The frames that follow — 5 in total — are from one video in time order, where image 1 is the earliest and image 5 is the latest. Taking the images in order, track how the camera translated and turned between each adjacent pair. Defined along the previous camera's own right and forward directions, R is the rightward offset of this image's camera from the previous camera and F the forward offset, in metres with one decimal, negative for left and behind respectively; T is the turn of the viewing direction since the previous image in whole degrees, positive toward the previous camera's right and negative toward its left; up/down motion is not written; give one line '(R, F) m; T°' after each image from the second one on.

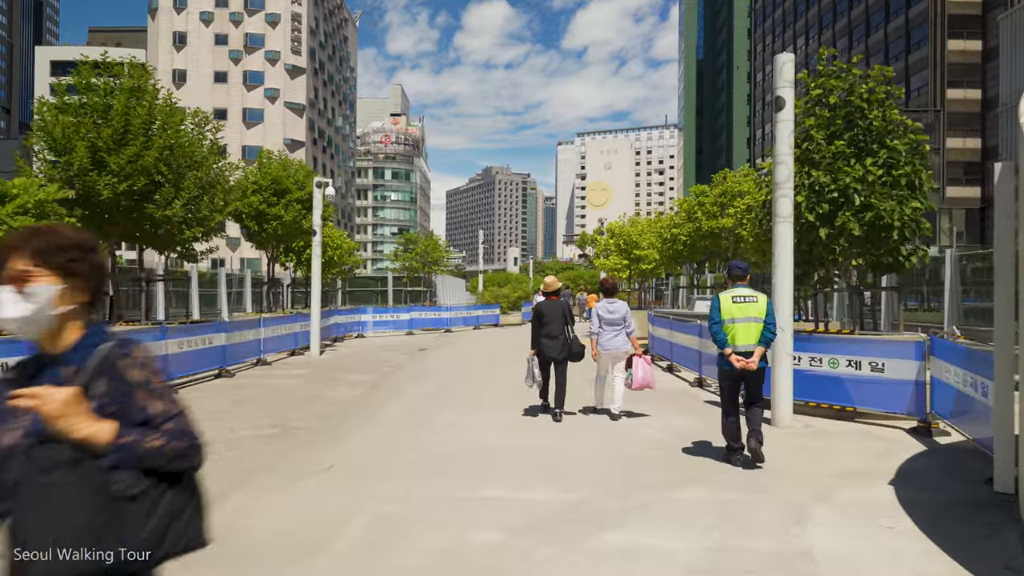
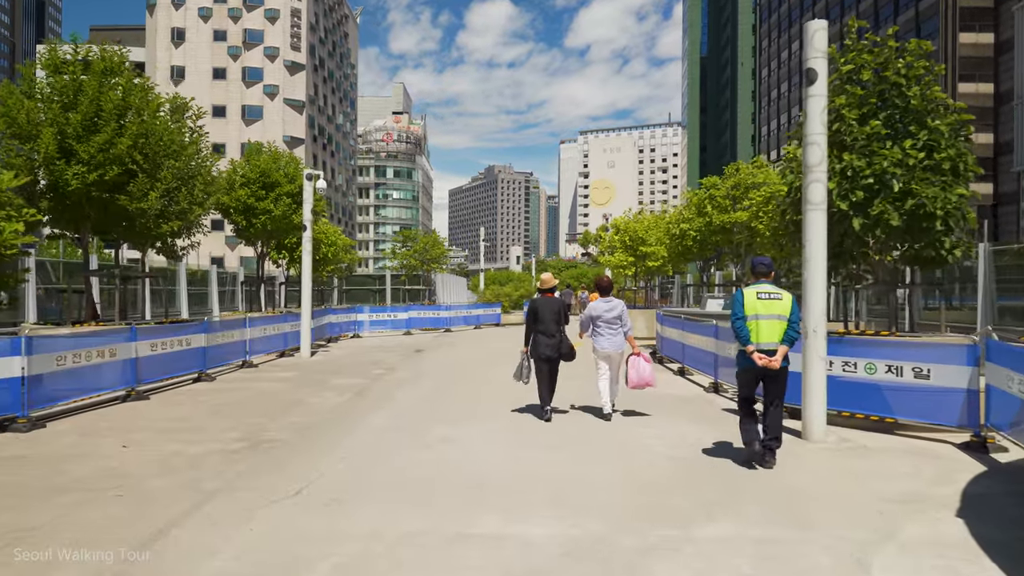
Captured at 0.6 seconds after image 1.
(0.0, +1.0) m; 0°
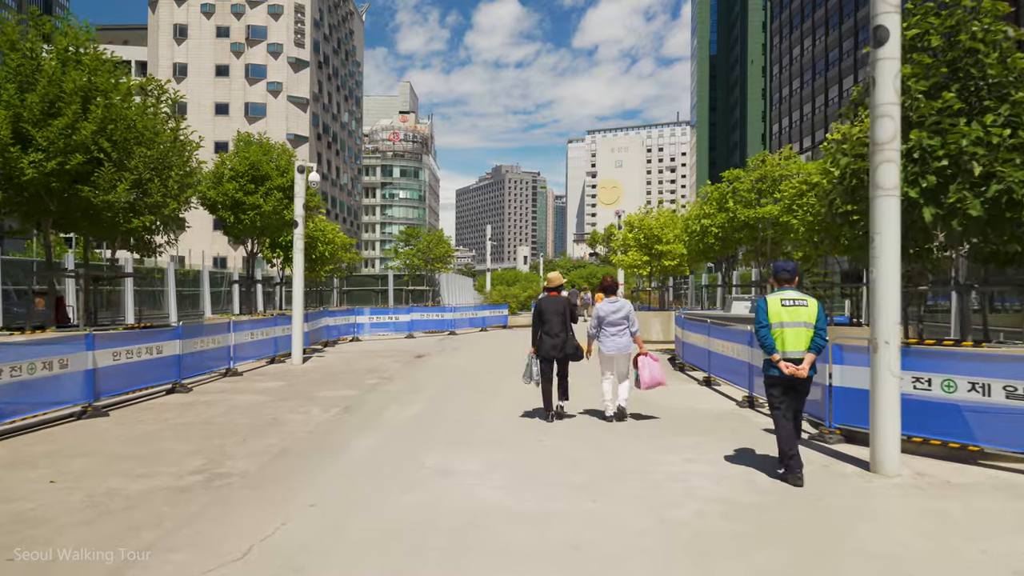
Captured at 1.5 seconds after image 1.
(0.0, +1.4) m; -1°
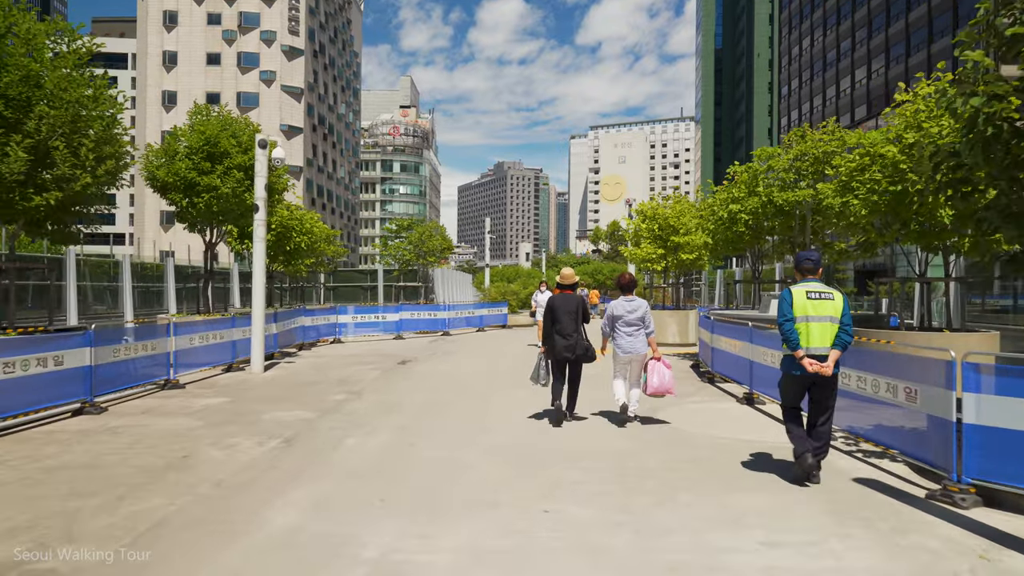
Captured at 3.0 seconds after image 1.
(+0.1, +2.6) m; 0°
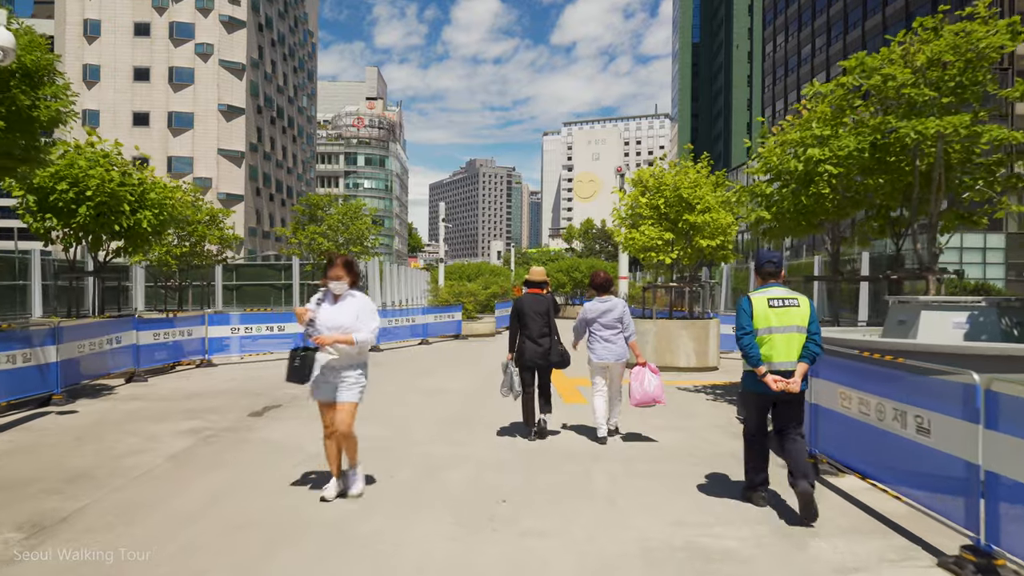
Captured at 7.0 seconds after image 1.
(+0.6, +6.7) m; +2°
